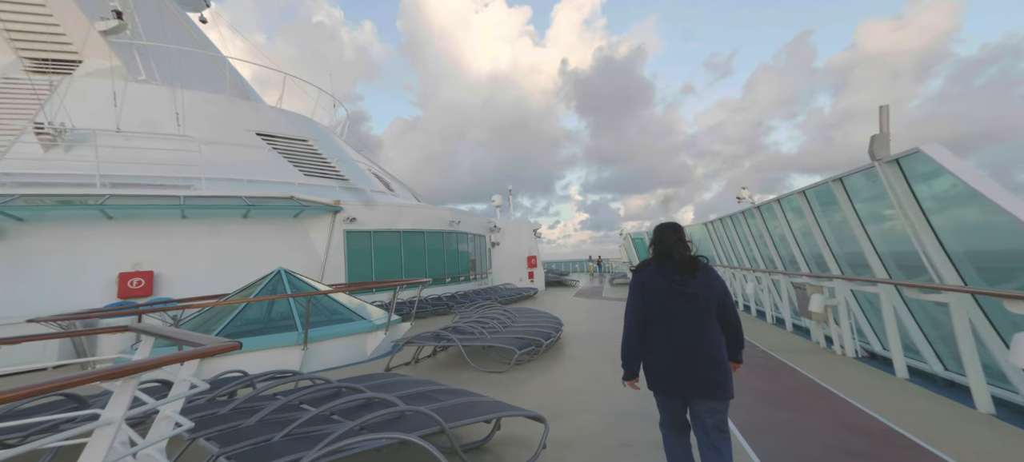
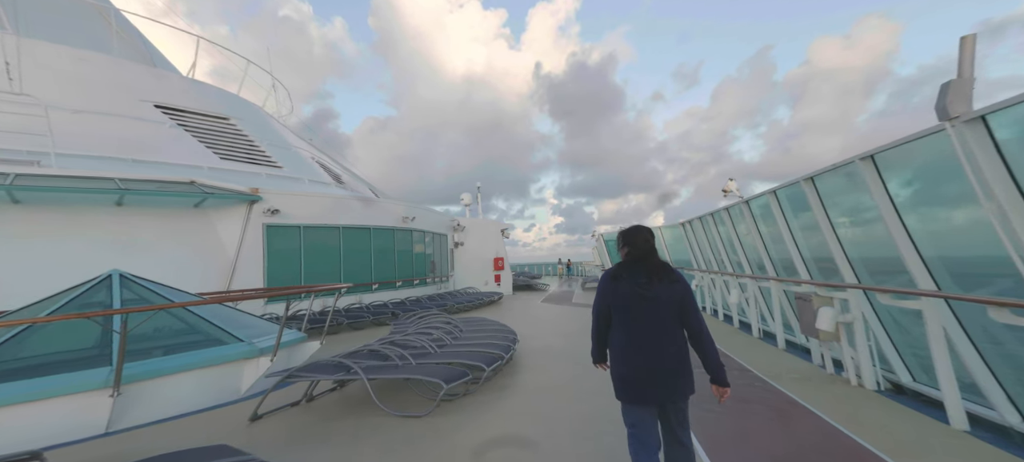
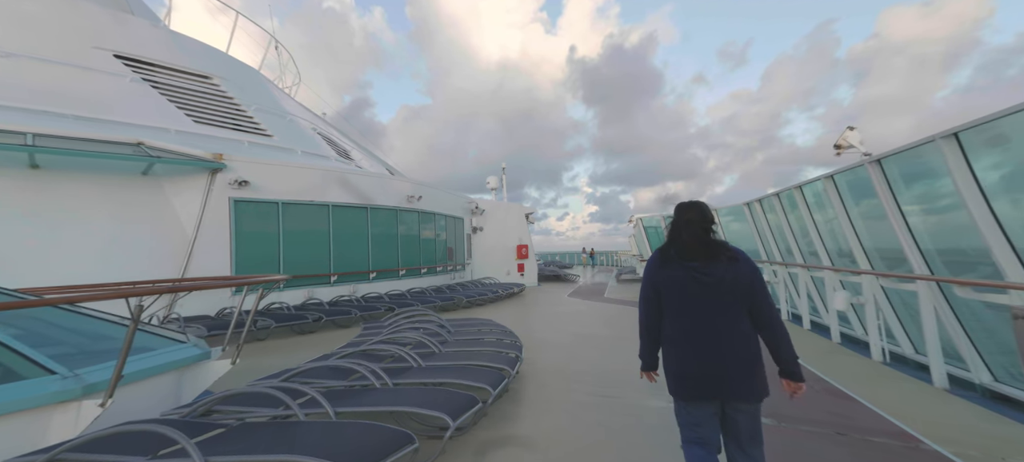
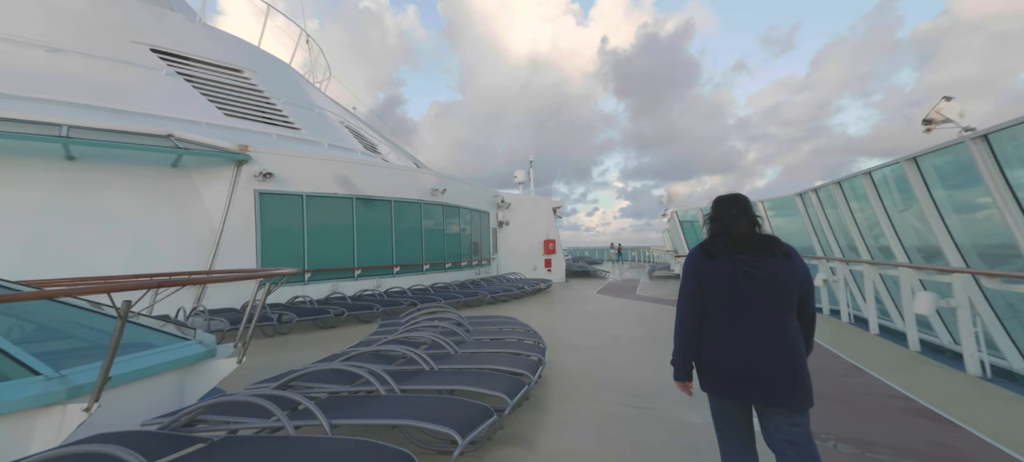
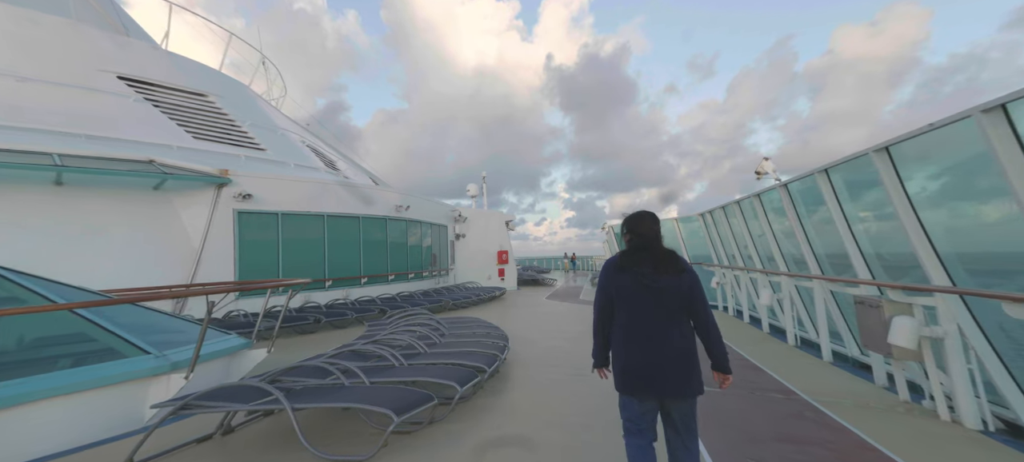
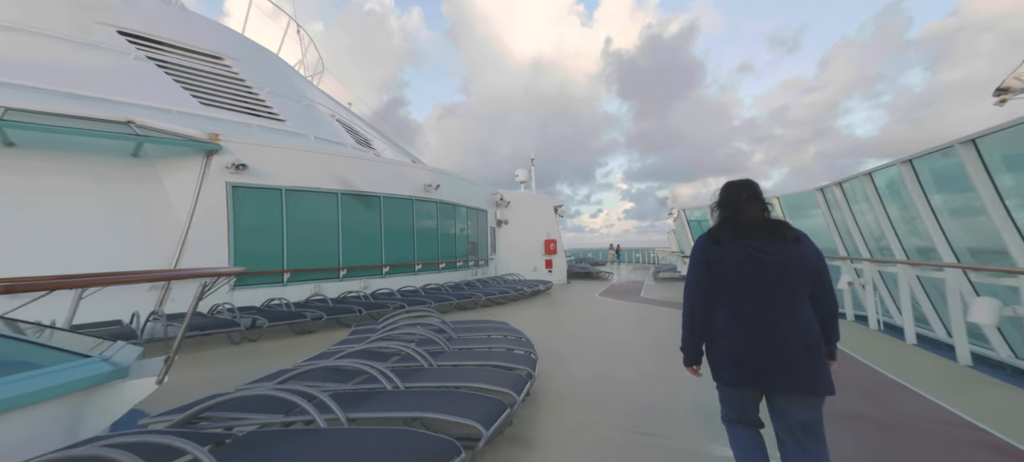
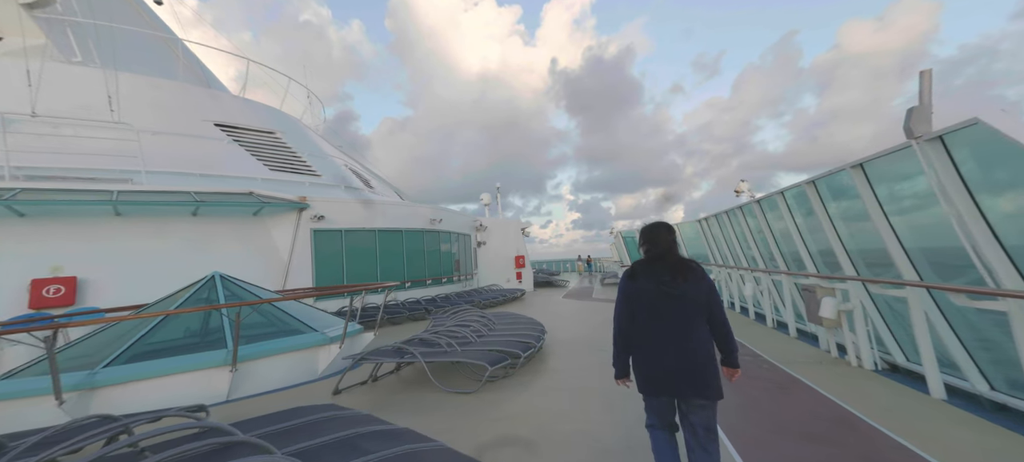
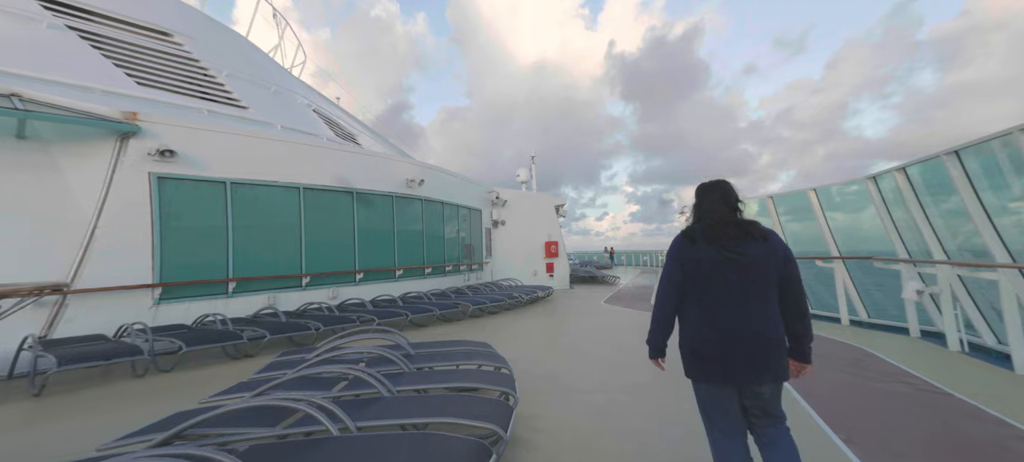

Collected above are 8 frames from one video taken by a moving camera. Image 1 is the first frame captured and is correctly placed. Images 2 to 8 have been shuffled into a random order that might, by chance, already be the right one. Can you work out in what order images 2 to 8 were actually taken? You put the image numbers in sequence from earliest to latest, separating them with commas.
7, 2, 5, 3, 4, 6, 8
